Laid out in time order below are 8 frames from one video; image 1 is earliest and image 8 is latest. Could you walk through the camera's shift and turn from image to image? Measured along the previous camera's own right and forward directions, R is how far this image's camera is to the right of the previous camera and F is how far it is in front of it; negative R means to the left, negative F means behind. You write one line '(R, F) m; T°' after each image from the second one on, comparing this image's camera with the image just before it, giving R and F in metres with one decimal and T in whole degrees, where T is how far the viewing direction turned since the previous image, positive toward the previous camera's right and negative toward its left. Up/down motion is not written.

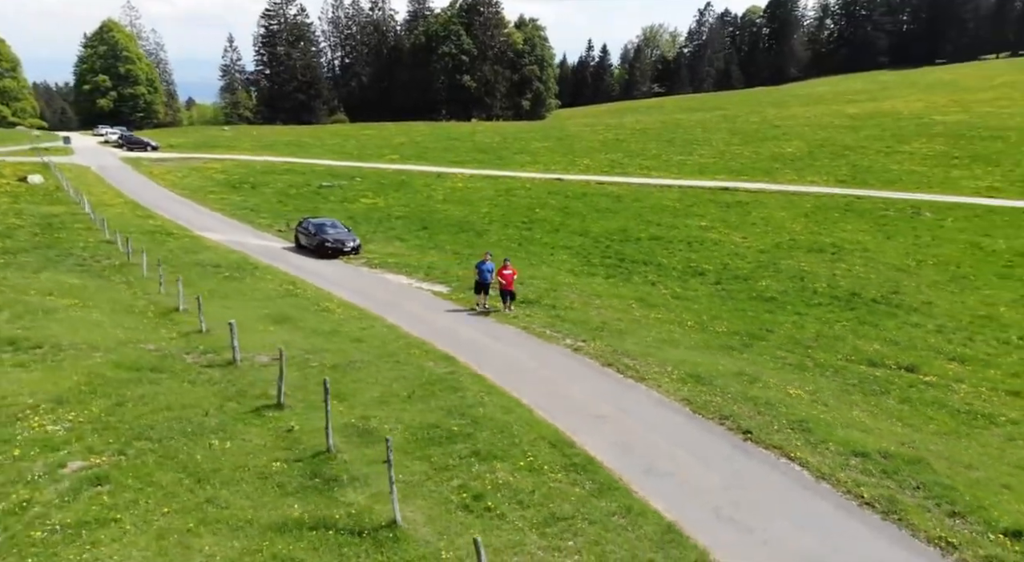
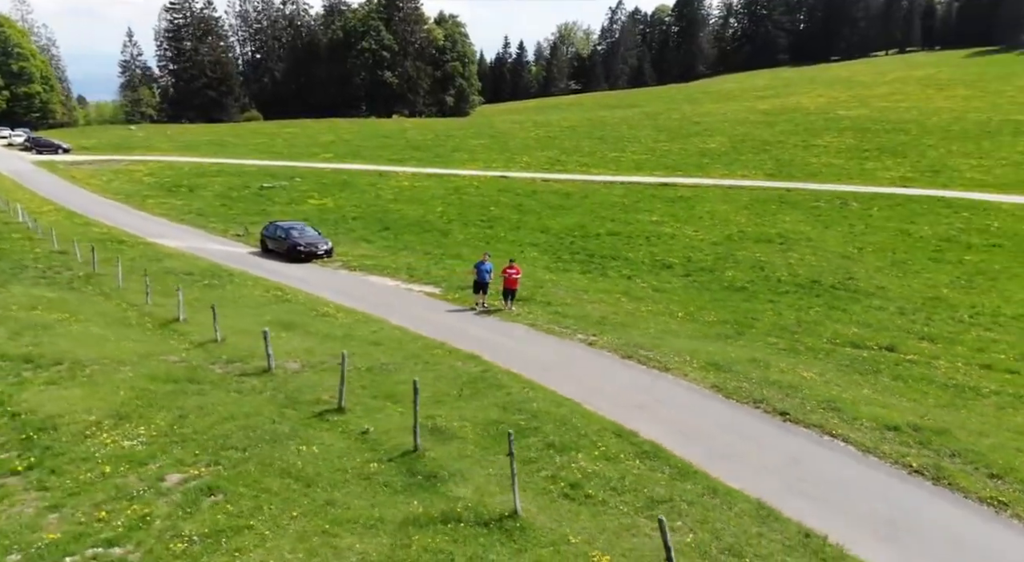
(-3.3, -0.8) m; +7°
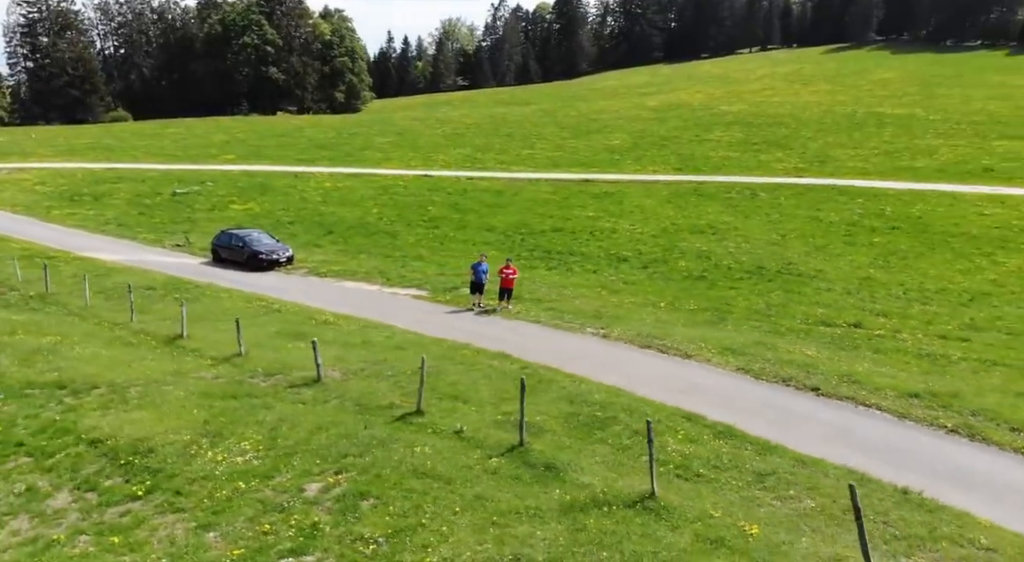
(-4.8, -0.9) m; +9°
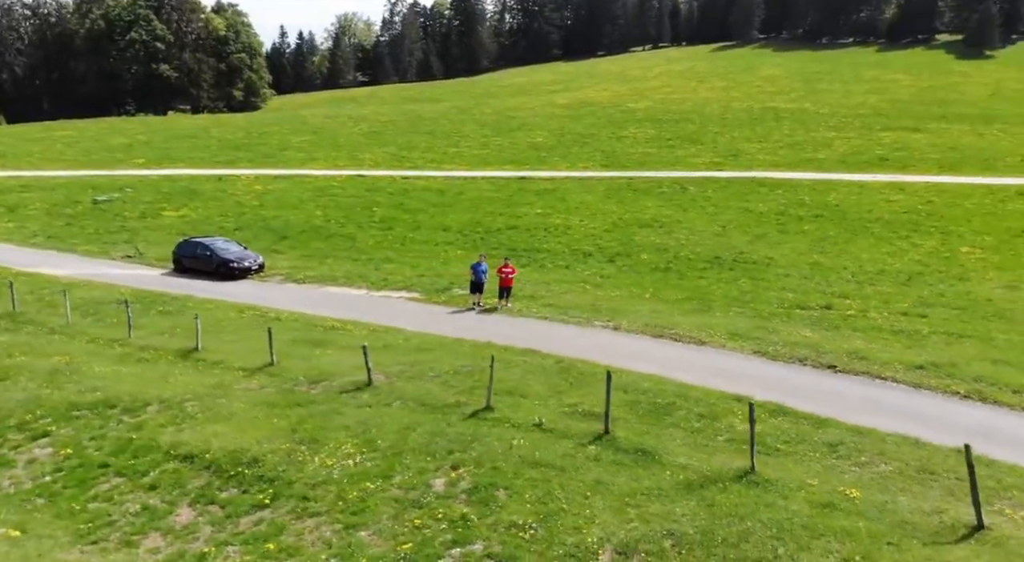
(-4.5, -0.9) m; +8°
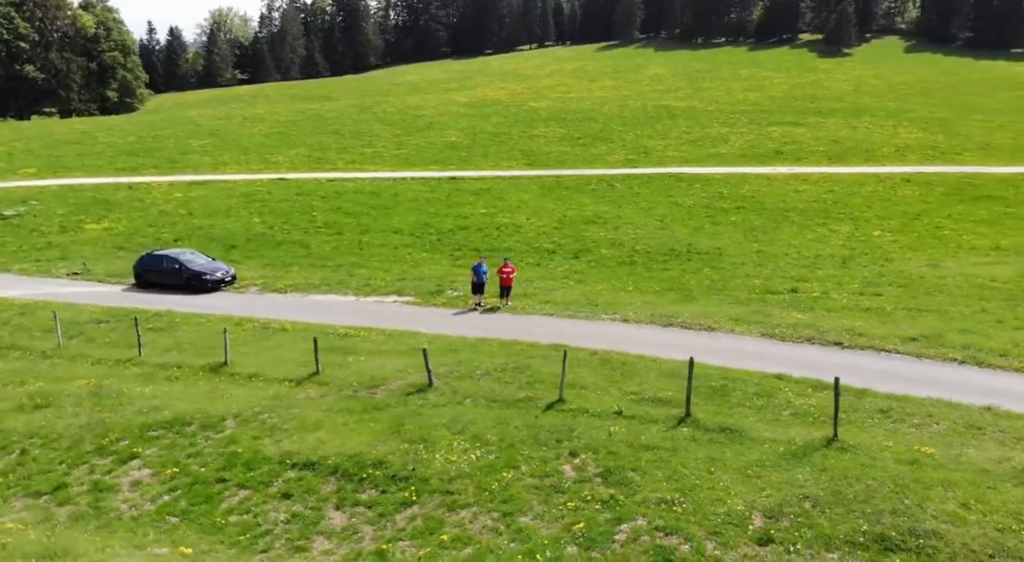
(-5.5, -1.0) m; +9°
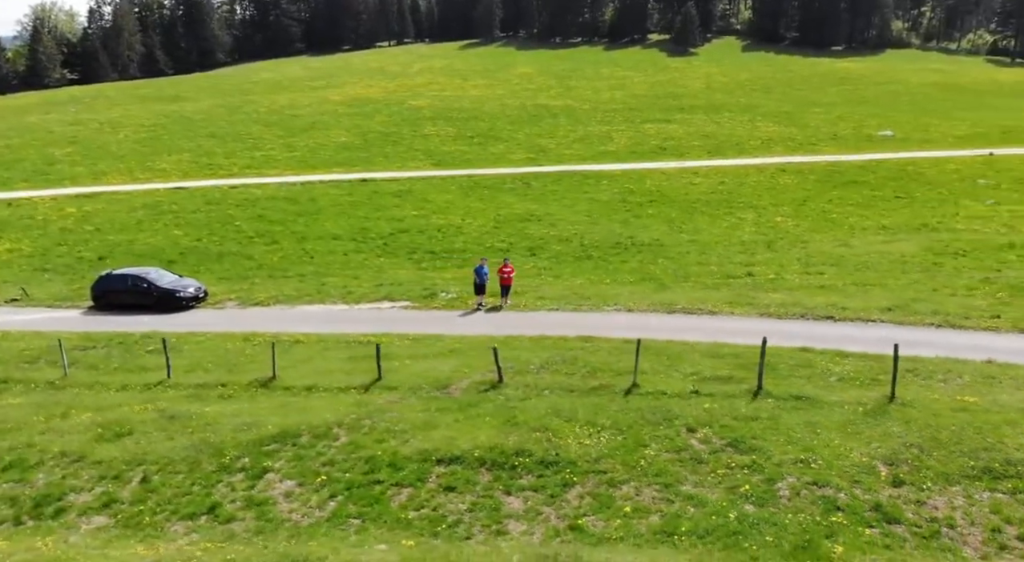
(-7.2, -1.2) m; +12°
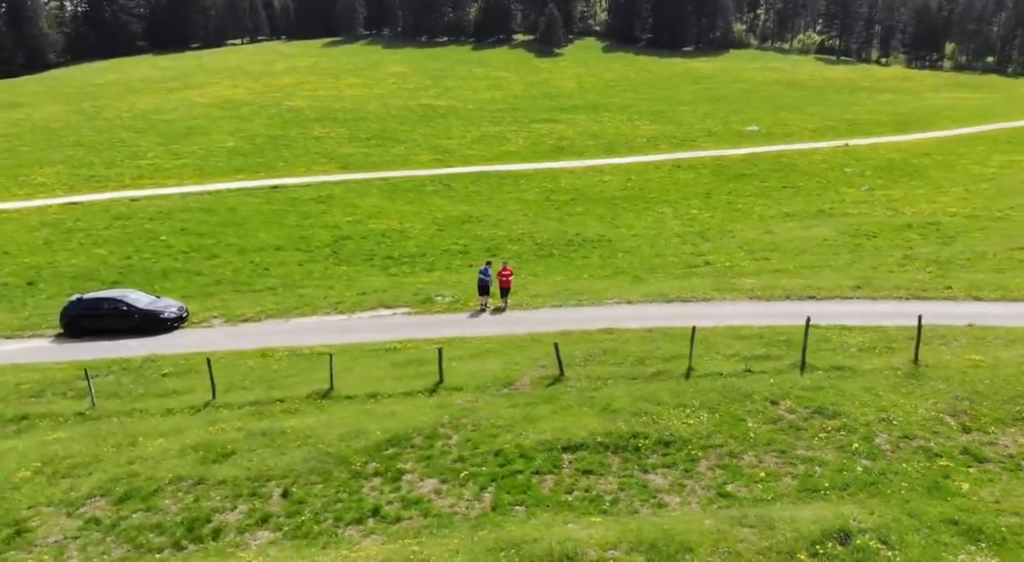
(-7.4, -1.1) m; +11°
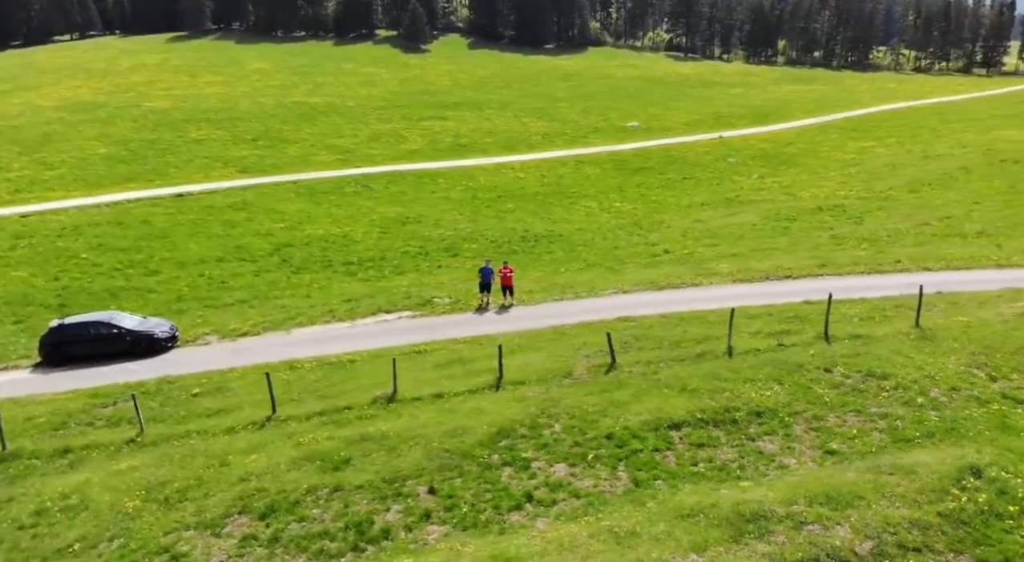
(-7.8, -0.8) m; +11°
